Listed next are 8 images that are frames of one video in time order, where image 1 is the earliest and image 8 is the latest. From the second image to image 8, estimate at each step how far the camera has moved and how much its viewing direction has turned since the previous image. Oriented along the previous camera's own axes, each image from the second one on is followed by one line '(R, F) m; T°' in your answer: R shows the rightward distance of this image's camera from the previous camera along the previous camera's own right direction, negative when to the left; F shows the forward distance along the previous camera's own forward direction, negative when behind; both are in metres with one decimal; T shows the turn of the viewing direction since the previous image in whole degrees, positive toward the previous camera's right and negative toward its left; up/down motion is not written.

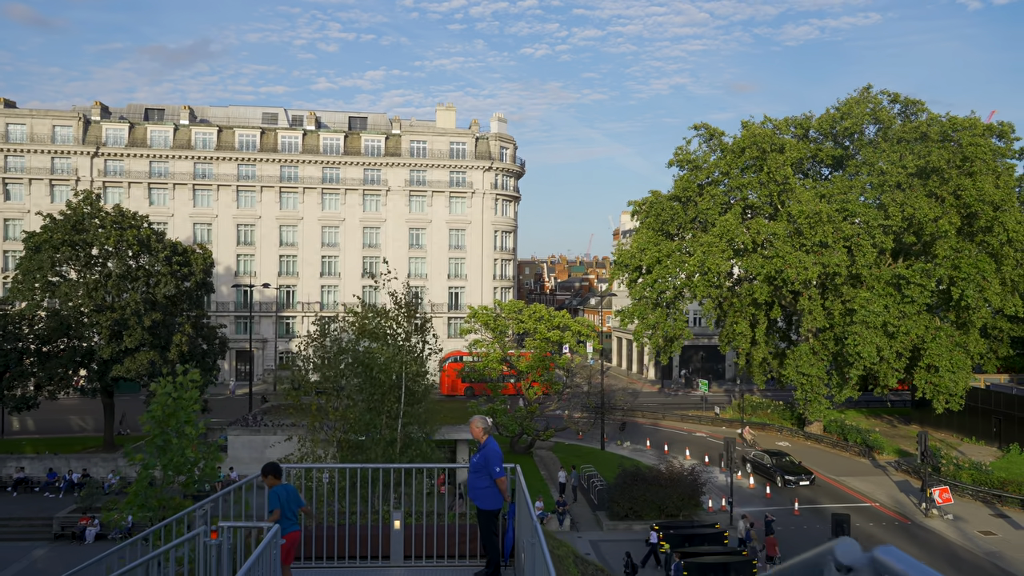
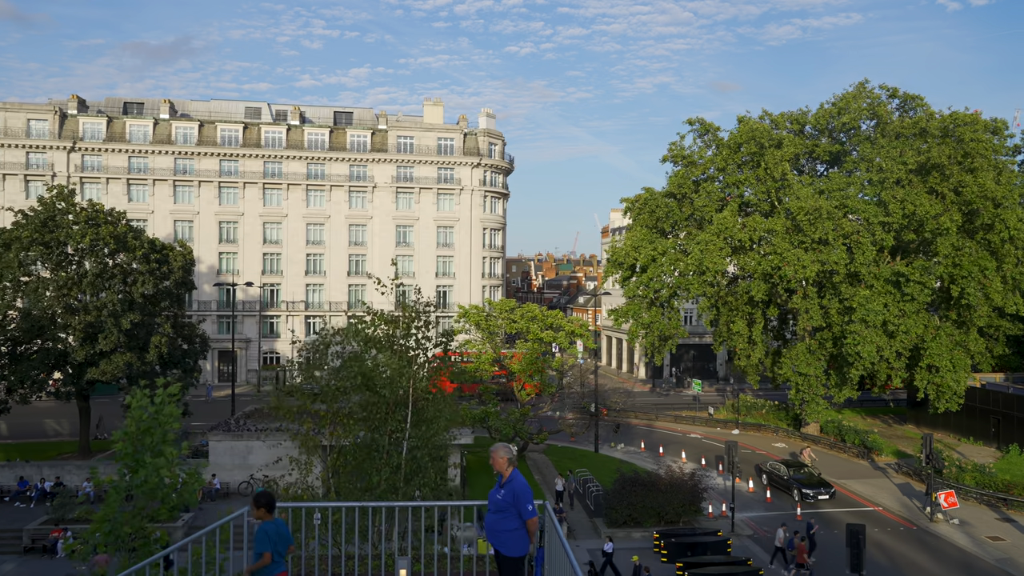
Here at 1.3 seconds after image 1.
(-0.3, +0.9) m; +1°
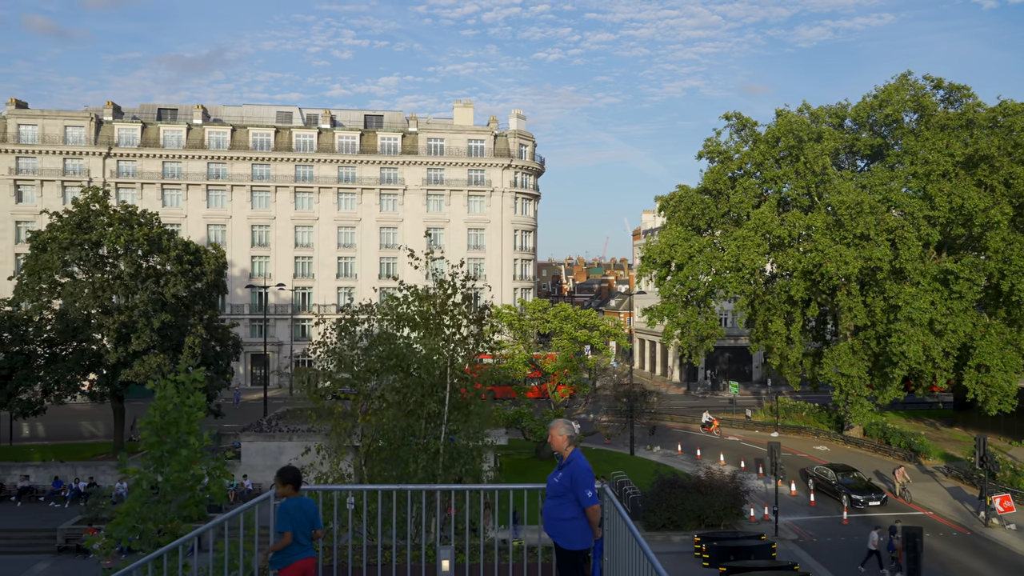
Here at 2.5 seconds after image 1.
(-0.1, +0.5) m; -2°
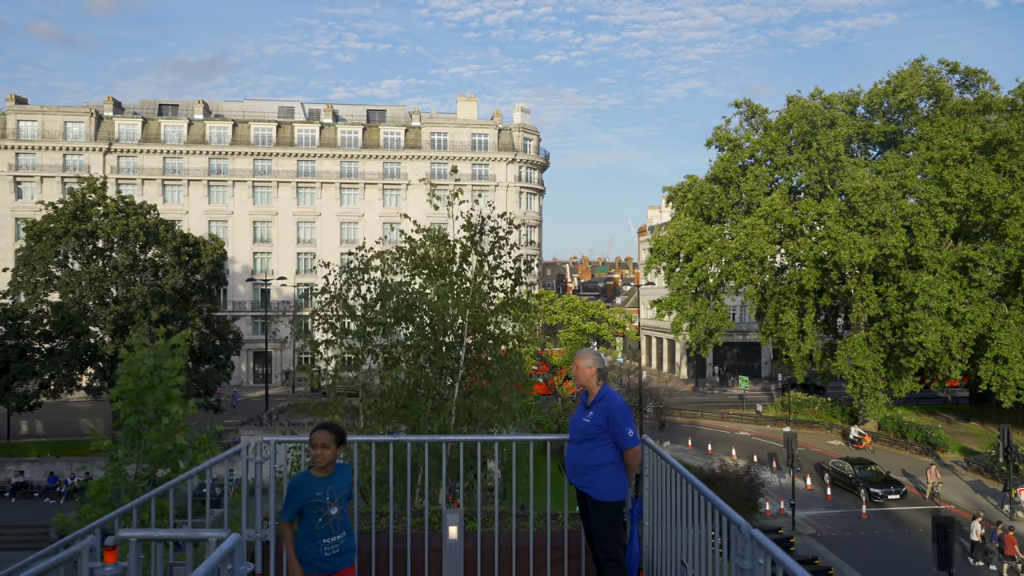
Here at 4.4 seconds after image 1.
(-0.1, +0.7) m; 0°
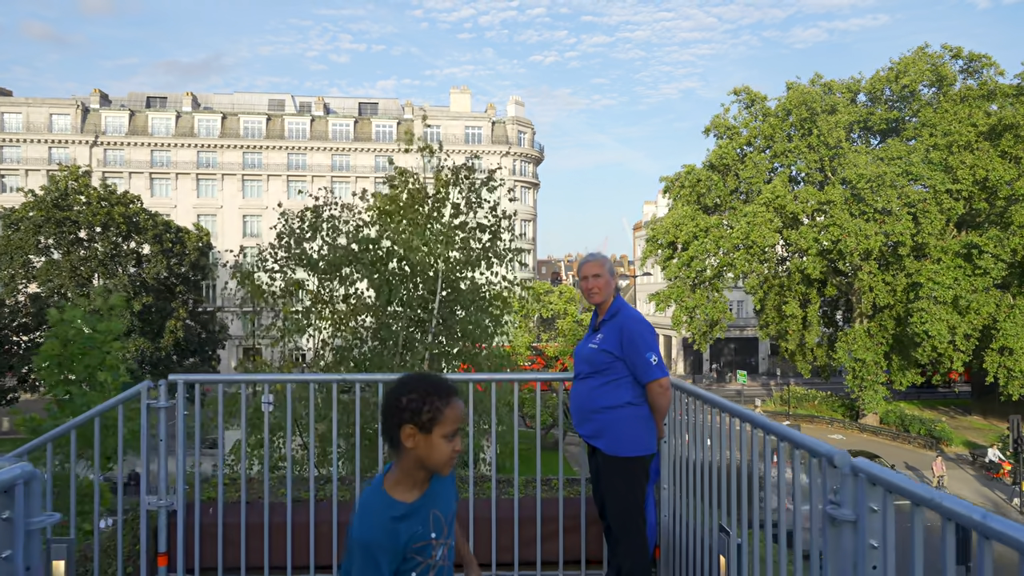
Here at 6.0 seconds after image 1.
(0.0, +0.8) m; 0°
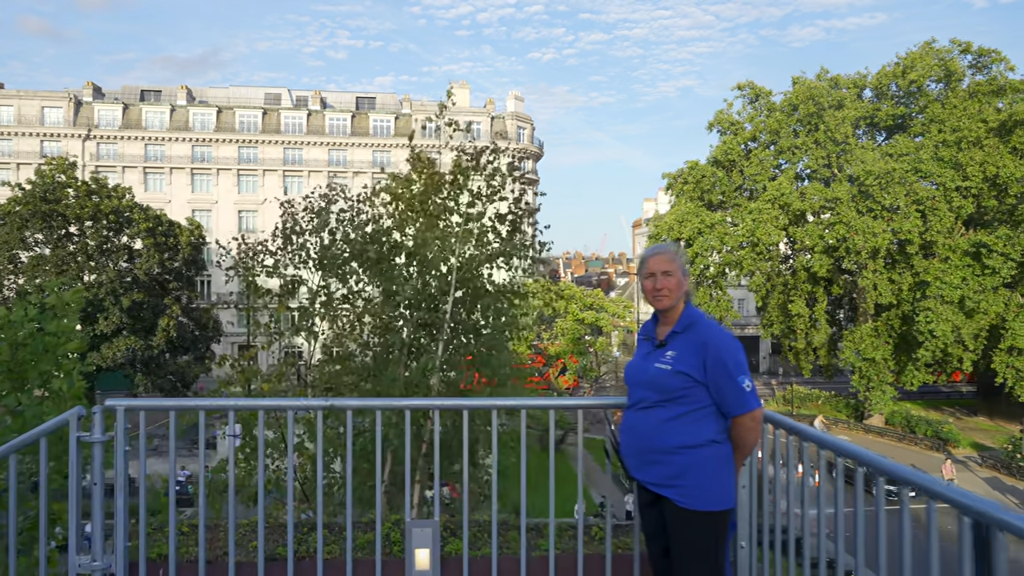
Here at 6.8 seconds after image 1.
(-0.1, +0.6) m; 0°
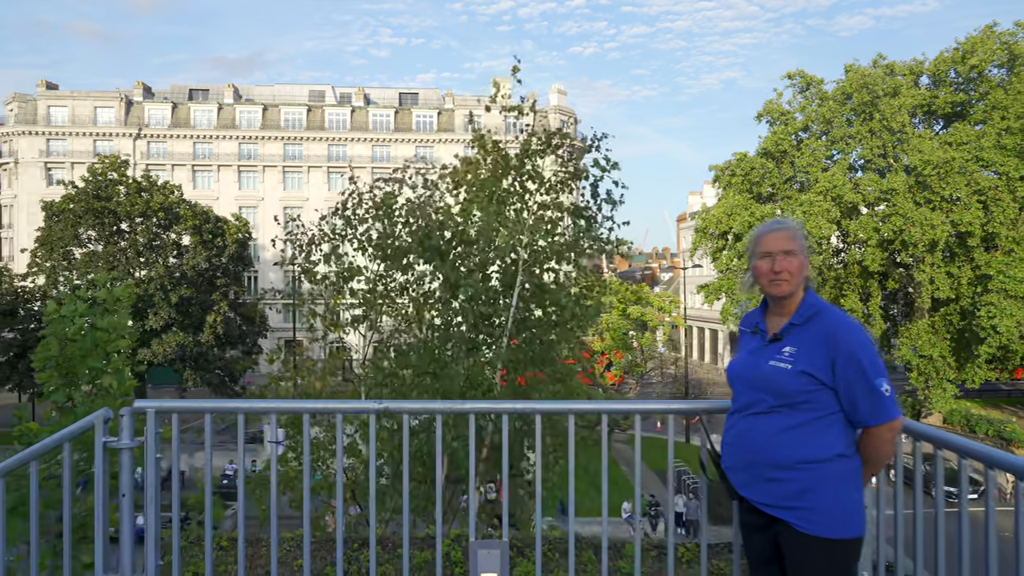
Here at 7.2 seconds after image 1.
(-0.1, +0.3) m; -3°
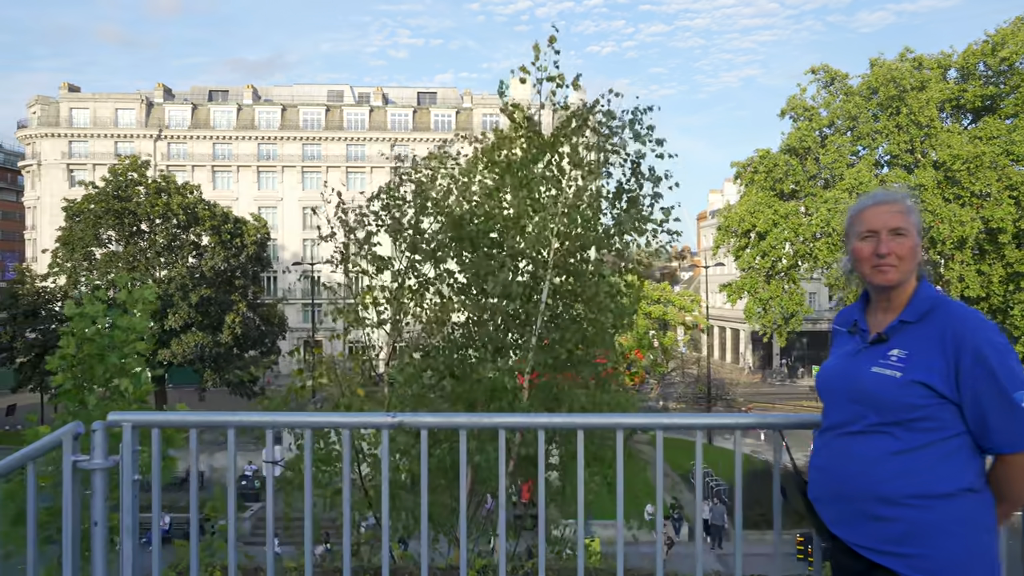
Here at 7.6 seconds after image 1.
(0.0, +0.3) m; -1°
